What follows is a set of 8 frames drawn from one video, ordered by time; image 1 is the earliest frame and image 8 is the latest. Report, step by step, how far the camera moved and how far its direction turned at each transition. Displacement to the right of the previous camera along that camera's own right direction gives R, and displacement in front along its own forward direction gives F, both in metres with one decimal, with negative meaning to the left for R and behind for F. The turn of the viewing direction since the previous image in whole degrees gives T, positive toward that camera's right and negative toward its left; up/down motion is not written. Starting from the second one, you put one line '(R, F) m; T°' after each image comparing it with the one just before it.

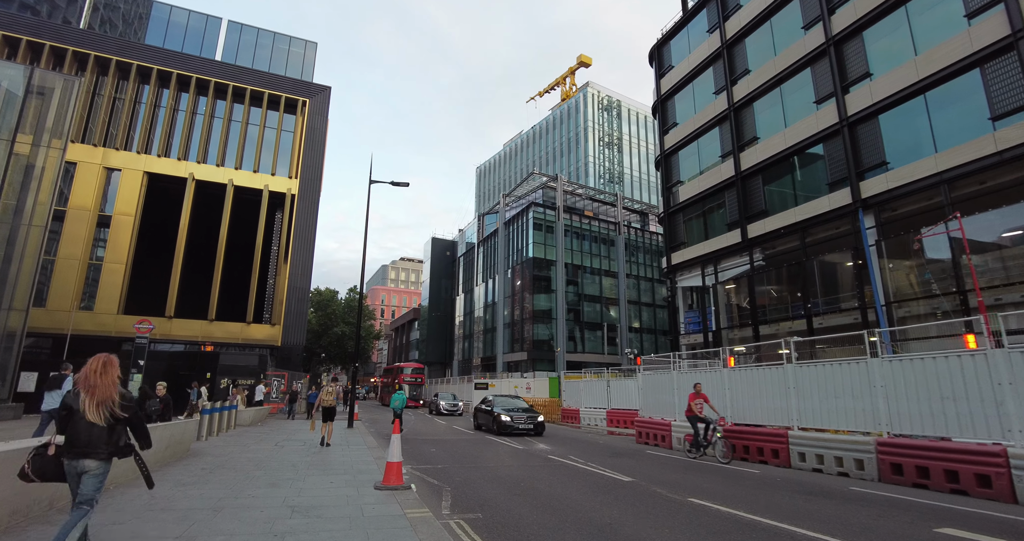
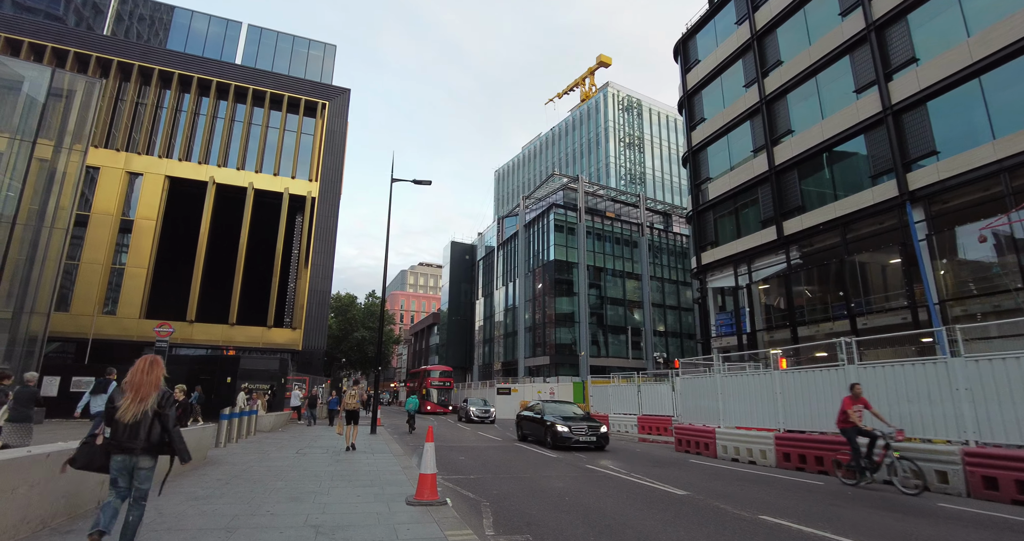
(-0.4, +0.8) m; -2°
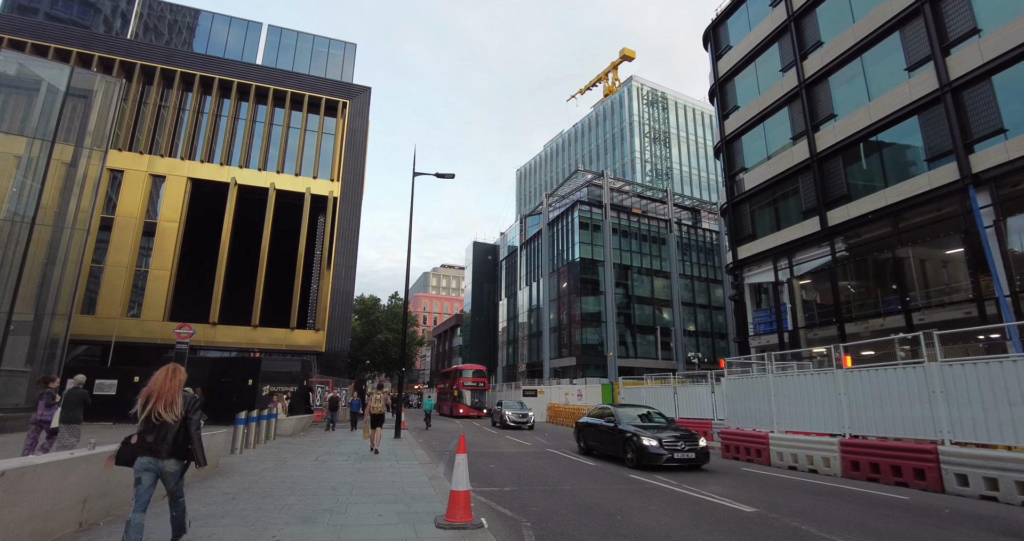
(-0.2, +0.9) m; -2°
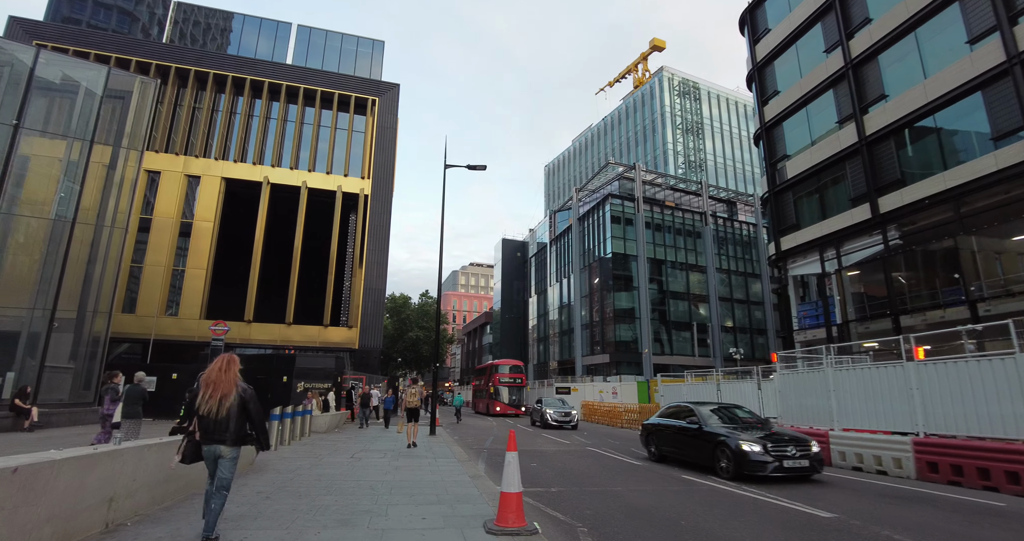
(-0.3, +0.5) m; -3°
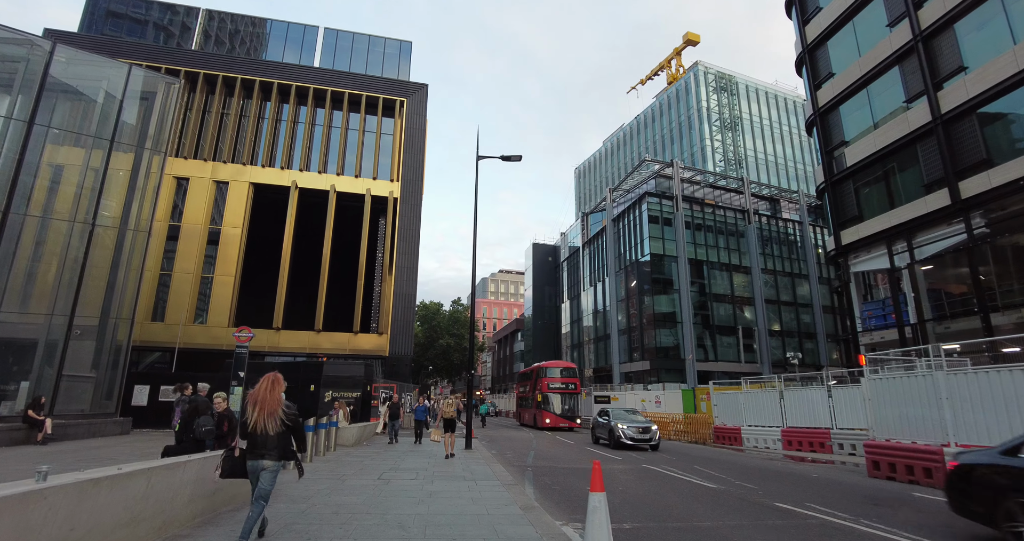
(-0.3, +1.4) m; -3°
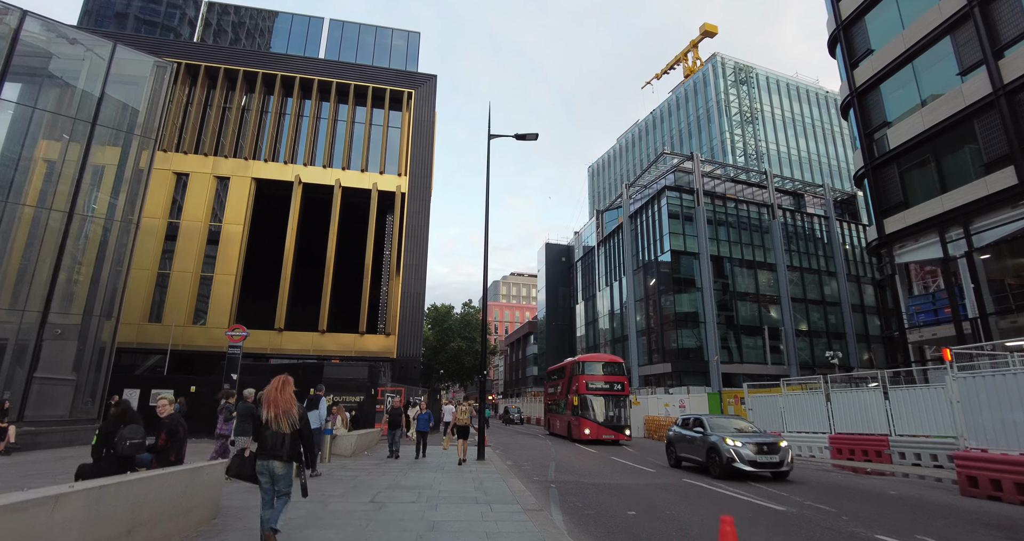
(-0.1, +1.6) m; -1°
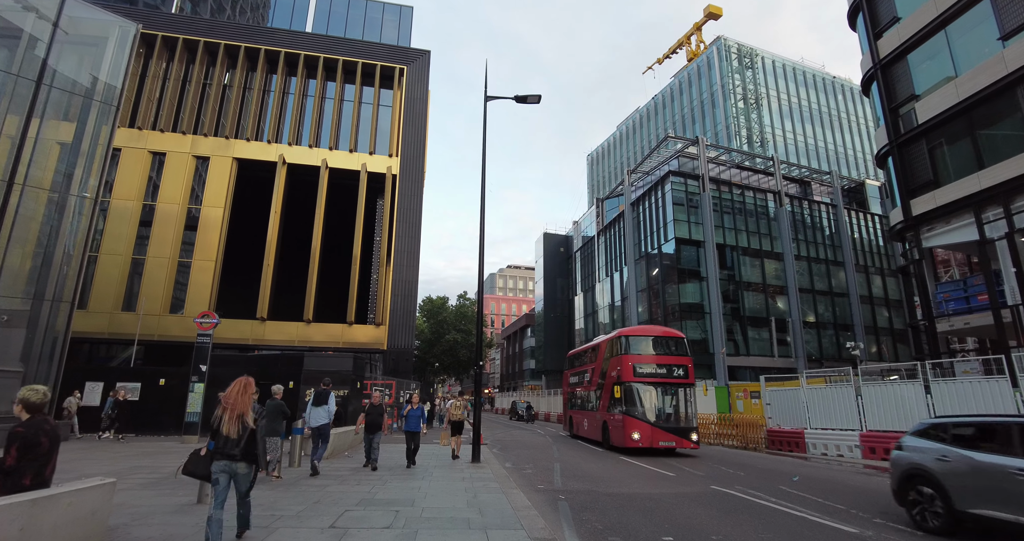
(-0.1, +1.6) m; 0°
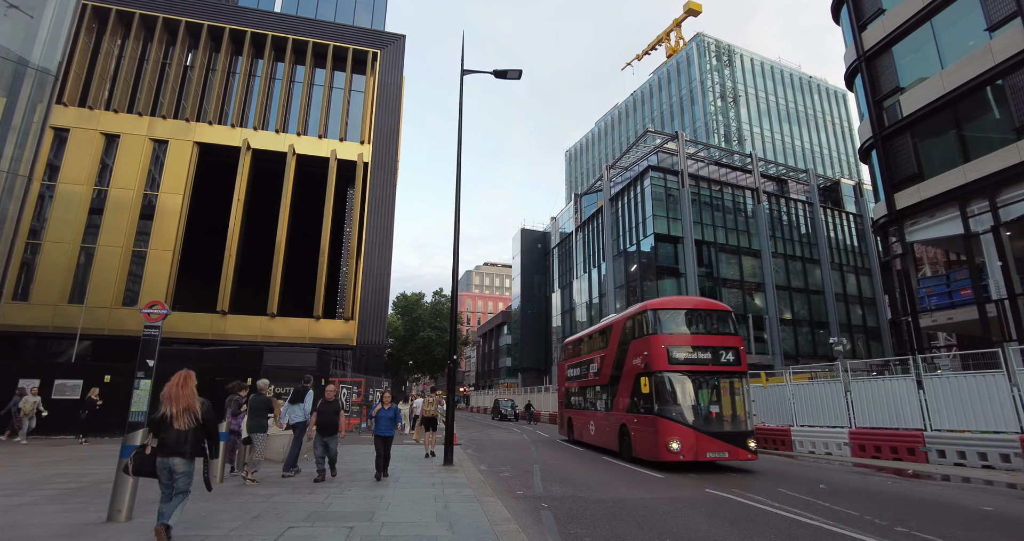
(0.0, +0.9) m; +3°
